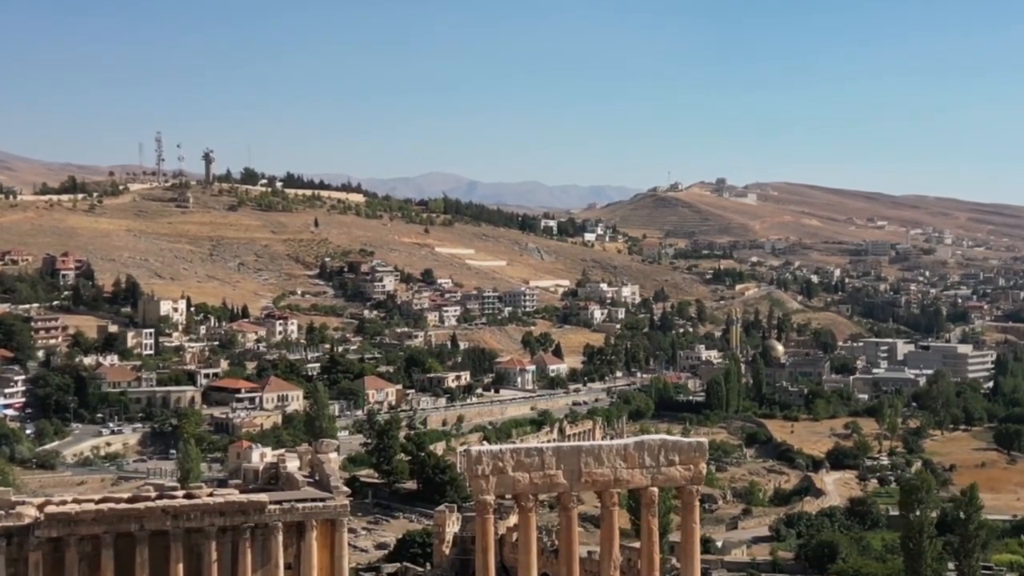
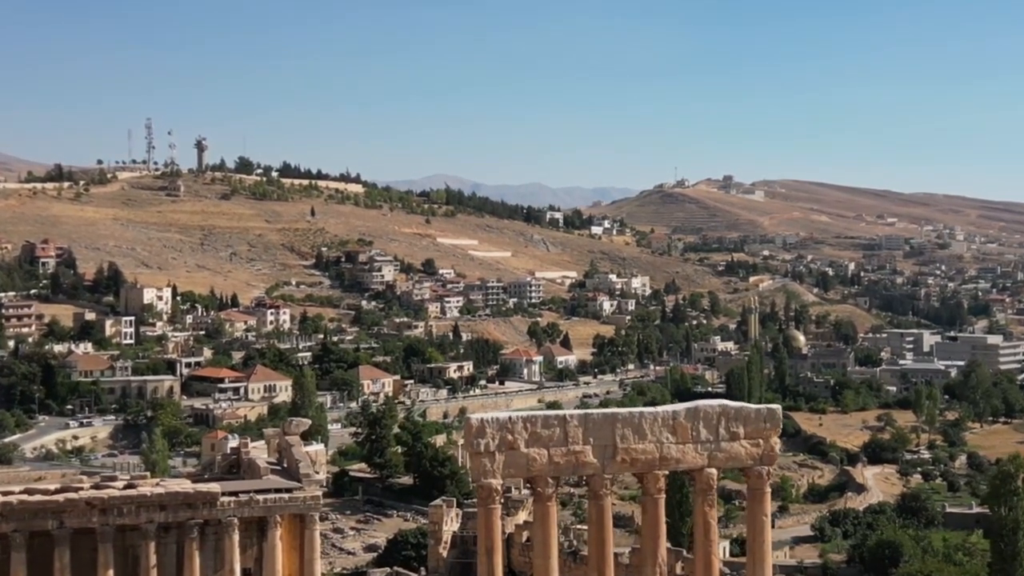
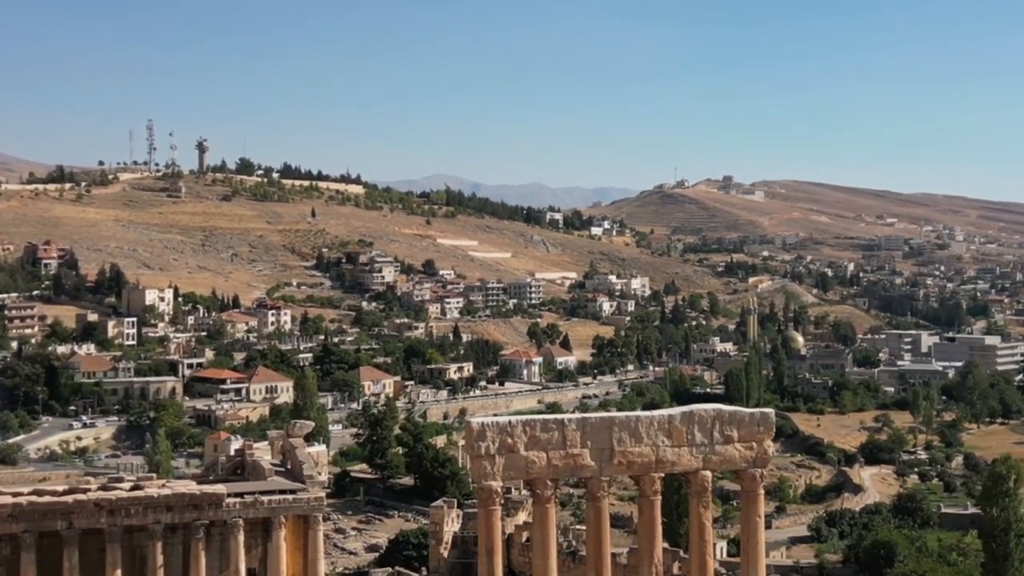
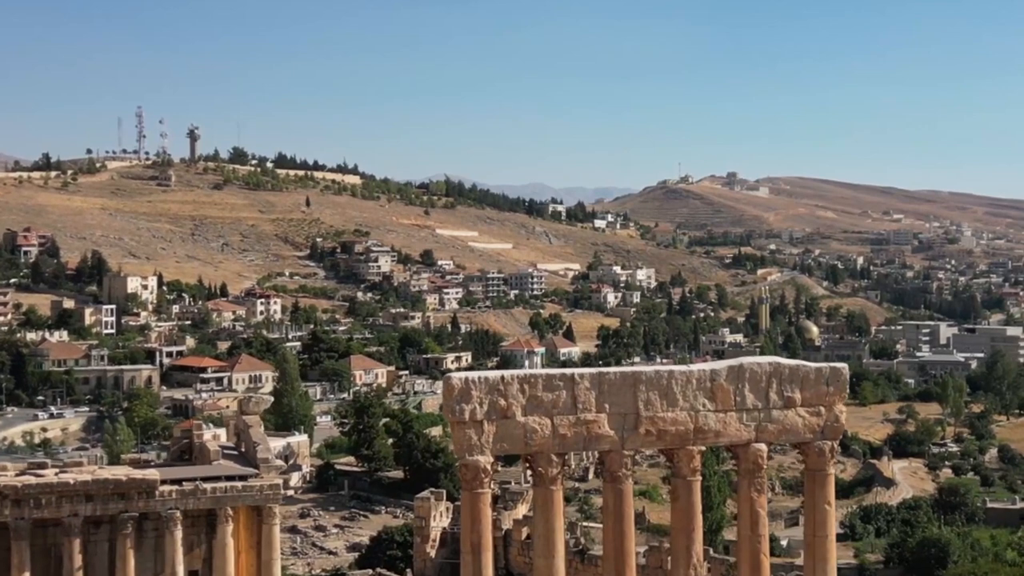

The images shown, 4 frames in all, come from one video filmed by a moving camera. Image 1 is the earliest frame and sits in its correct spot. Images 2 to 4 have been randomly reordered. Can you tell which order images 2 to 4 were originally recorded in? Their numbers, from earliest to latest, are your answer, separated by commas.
3, 2, 4
